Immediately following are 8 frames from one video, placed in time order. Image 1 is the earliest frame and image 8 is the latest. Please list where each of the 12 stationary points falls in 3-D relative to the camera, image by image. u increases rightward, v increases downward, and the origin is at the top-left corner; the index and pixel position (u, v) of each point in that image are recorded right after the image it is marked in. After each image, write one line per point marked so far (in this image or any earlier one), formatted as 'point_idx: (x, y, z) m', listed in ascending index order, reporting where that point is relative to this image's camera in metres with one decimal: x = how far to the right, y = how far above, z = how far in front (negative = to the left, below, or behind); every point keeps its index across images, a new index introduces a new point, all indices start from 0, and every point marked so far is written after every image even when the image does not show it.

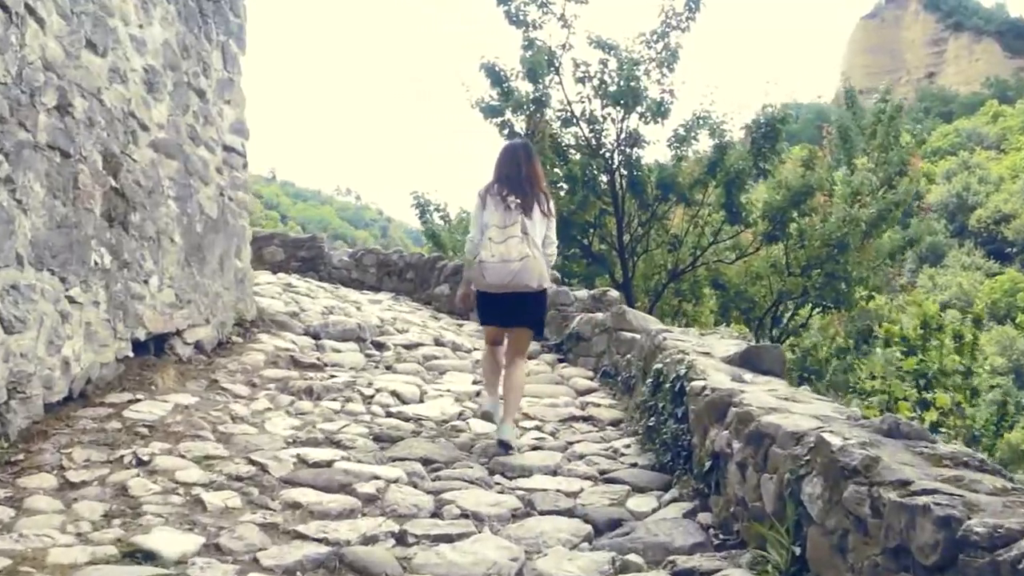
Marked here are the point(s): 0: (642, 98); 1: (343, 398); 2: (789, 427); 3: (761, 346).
0: (+1.3, +1.9, +9.4) m
1: (-0.9, -0.6, +5.3) m
2: (+0.9, -0.5, +3.3) m
3: (+1.2, -0.3, +4.7) m
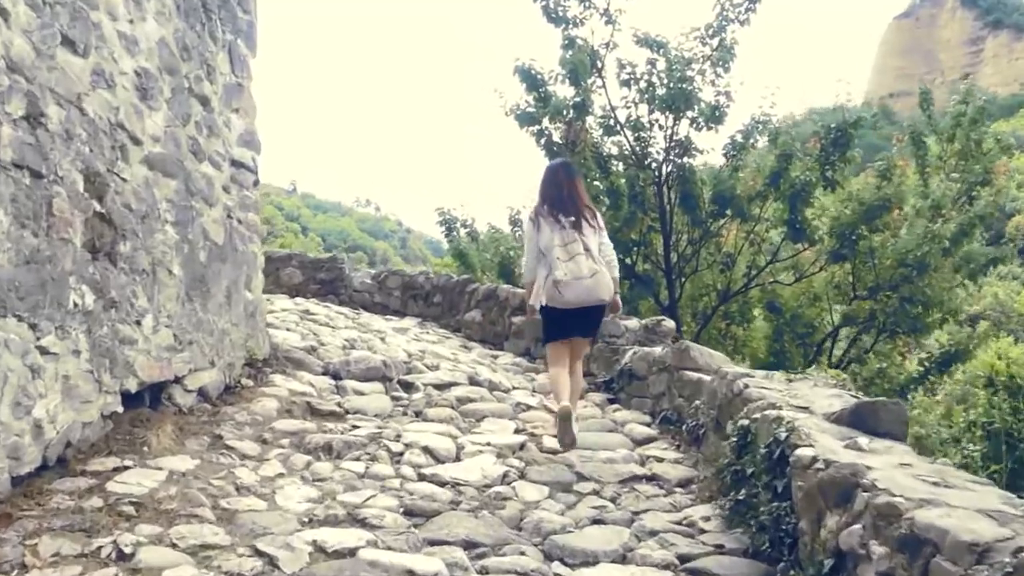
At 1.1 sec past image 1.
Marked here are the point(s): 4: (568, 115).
0: (+1.6, +1.7, +8.6) m
1: (-0.7, -0.8, +4.5) m
2: (+1.2, -0.6, +2.5) m
3: (+1.5, -0.5, +3.9) m
4: (+0.5, +1.5, +8.6) m
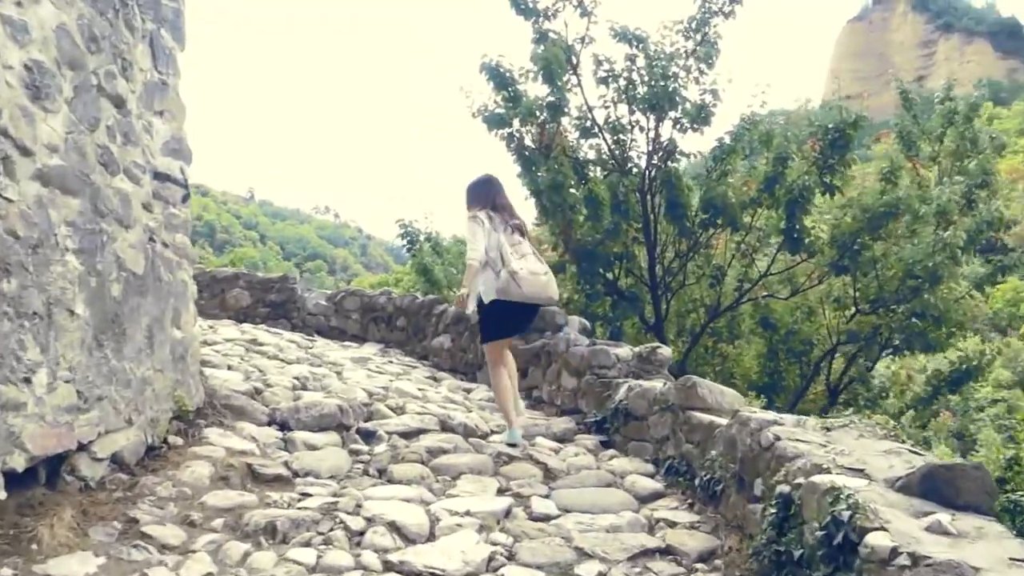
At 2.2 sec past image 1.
0: (+1.4, +1.5, +7.8) m
1: (-0.7, -1.0, +3.6) m
2: (+1.2, -0.8, +1.7) m
3: (+1.4, -0.6, +3.1) m
4: (+0.2, +1.4, +7.8) m
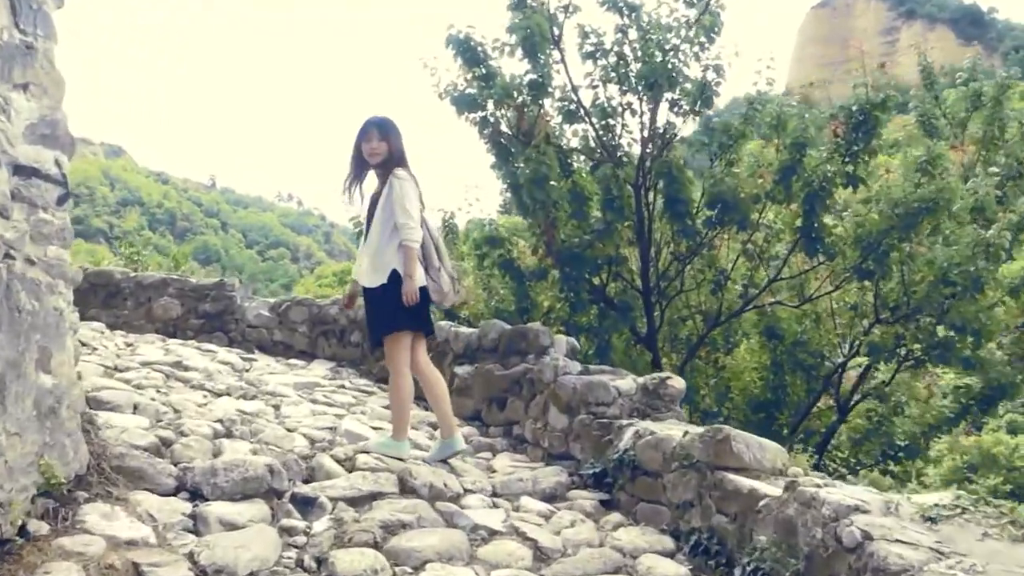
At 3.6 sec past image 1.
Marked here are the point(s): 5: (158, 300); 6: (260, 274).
0: (+1.2, +1.5, +6.7) m
1: (-0.7, -1.1, +2.5) m
2: (+1.2, -0.9, +0.6) m
3: (+1.4, -0.7, +2.1) m
4: (0.0, +1.3, +6.7) m
5: (-2.7, -0.1, +7.5) m
6: (-4.9, +0.4, +19.3) m
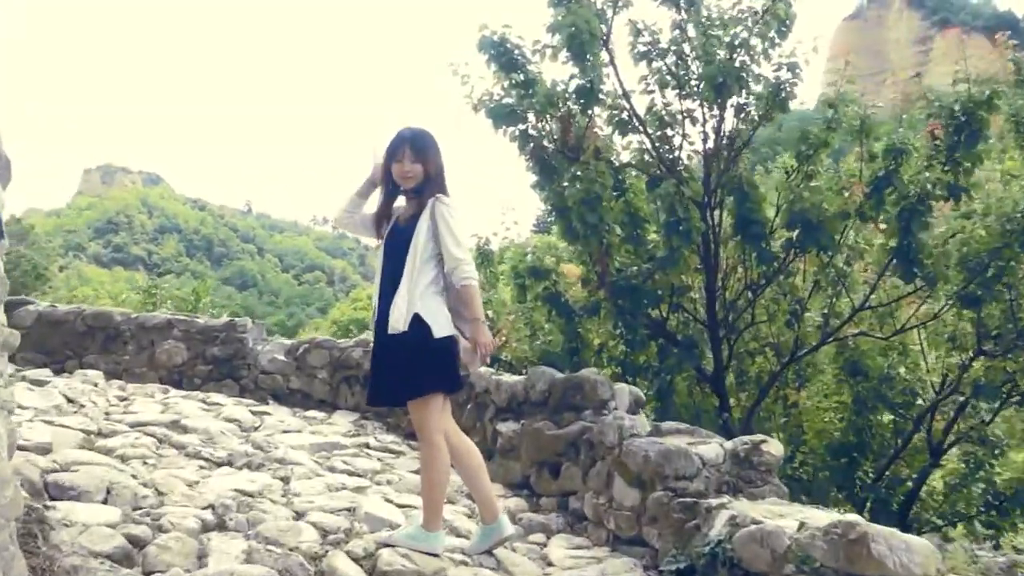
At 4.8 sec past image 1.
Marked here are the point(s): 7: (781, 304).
0: (+1.4, +1.3, +5.8) m
1: (-0.6, -1.2, +1.6) m
2: (+1.3, -1.0, -0.3) m
3: (+1.6, -0.8, +1.1) m
4: (+0.3, +1.1, +5.8) m
5: (-2.4, -0.4, +6.6) m
6: (-4.1, -0.1, +18.5) m
7: (+1.8, -0.1, +6.5) m
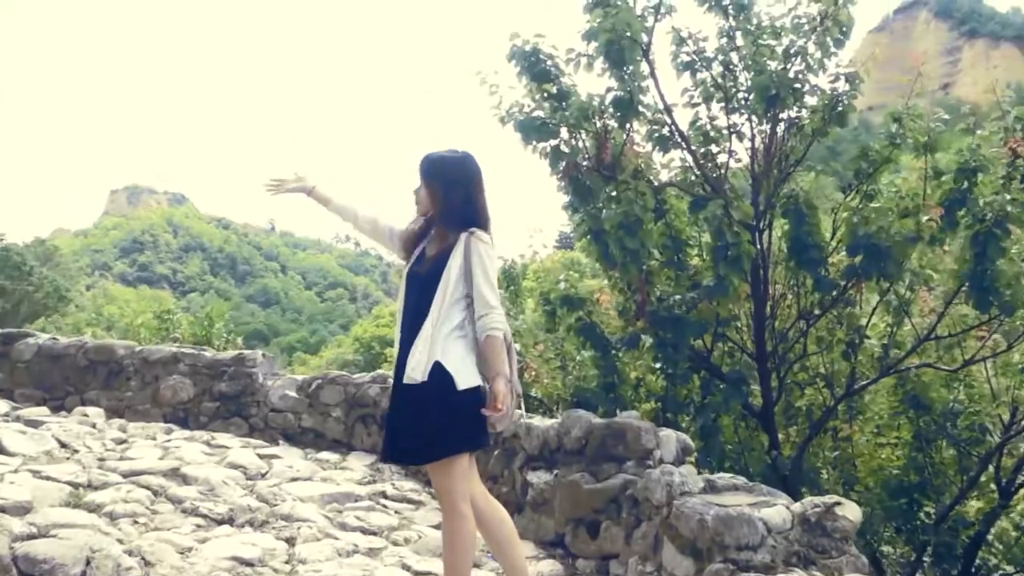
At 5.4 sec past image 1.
0: (+1.6, +1.1, +5.3) m
1: (-0.5, -1.3, +1.1) m
2: (+1.3, -1.0, -0.9) m
3: (+1.6, -0.9, +0.5) m
4: (+0.5, +0.9, +5.3) m
5: (-2.2, -0.6, +6.2) m
6: (-3.6, -0.5, +18.1) m
7: (+2.0, -0.3, +6.0) m
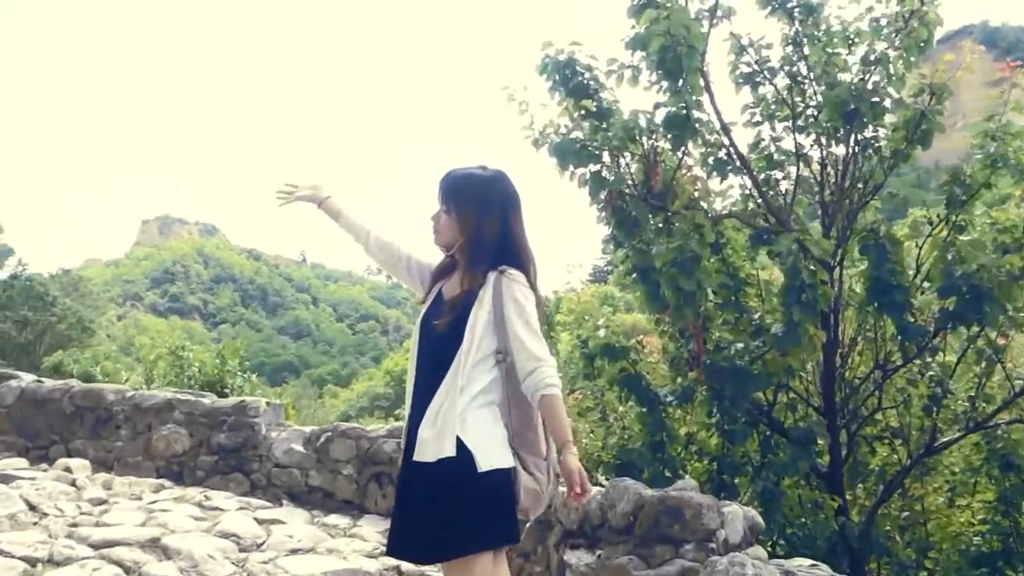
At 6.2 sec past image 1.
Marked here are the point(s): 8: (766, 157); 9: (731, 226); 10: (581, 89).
0: (+1.8, +0.9, +4.6) m
1: (-0.5, -1.4, +0.4) m
2: (+1.3, -1.1, -1.6) m
3: (+1.6, -1.0, -0.2) m
4: (+0.7, +0.7, +4.6) m
5: (-2.0, -0.8, +5.6) m
6: (-3.1, -1.2, +17.5) m
7: (+2.2, -0.5, +5.2) m
8: (+1.3, +0.7, +4.9) m
9: (+1.1, +0.3, +4.9) m
10: (+0.3, +1.0, +4.7) m
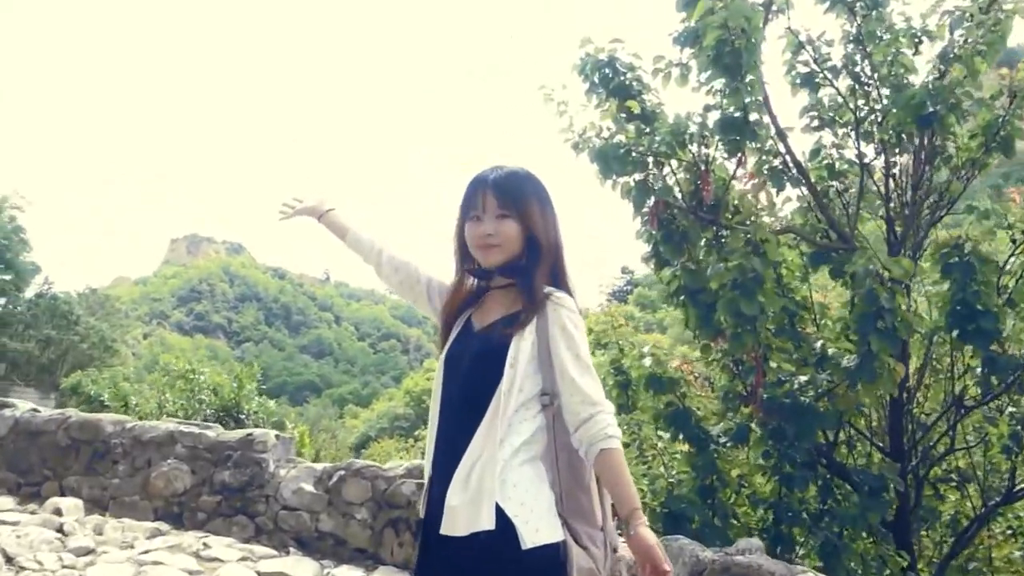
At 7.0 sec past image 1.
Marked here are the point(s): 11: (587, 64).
0: (+1.9, +0.7, +4.1) m
1: (-0.5, -1.4, -0.1) m
2: (+1.3, -1.0, -2.2) m
3: (+1.6, -1.0, -0.8) m
4: (+0.8, +0.6, +4.1) m
5: (-1.9, -0.9, +5.1) m
6: (-2.6, -1.5, +17.1) m
7: (+2.3, -0.6, +4.7) m
8: (+1.4, +0.6, +4.4) m
9: (+1.3, +0.2, +4.4) m
10: (+0.5, +0.9, +4.2) m
11: (+0.3, +1.0, +4.3) m
